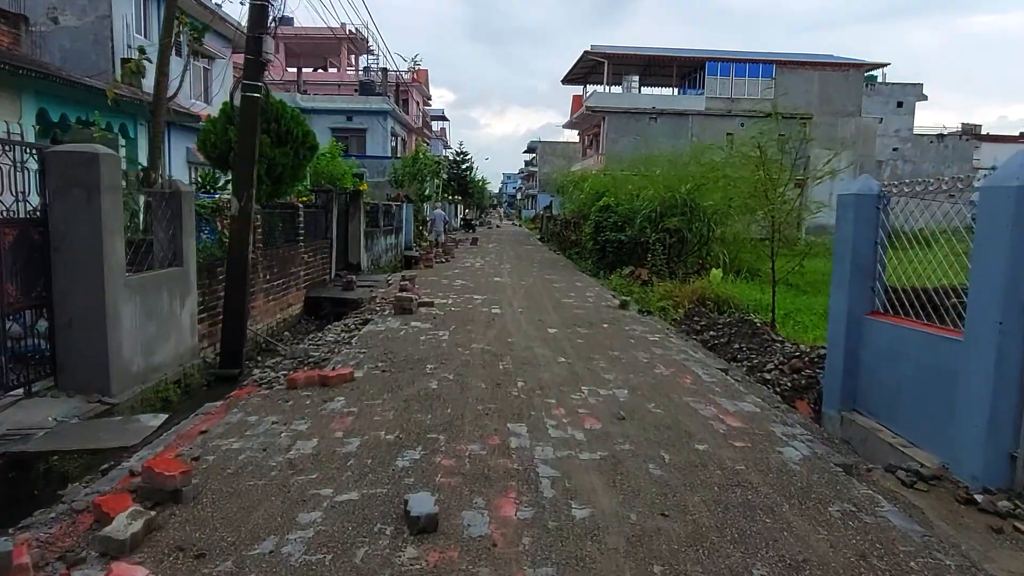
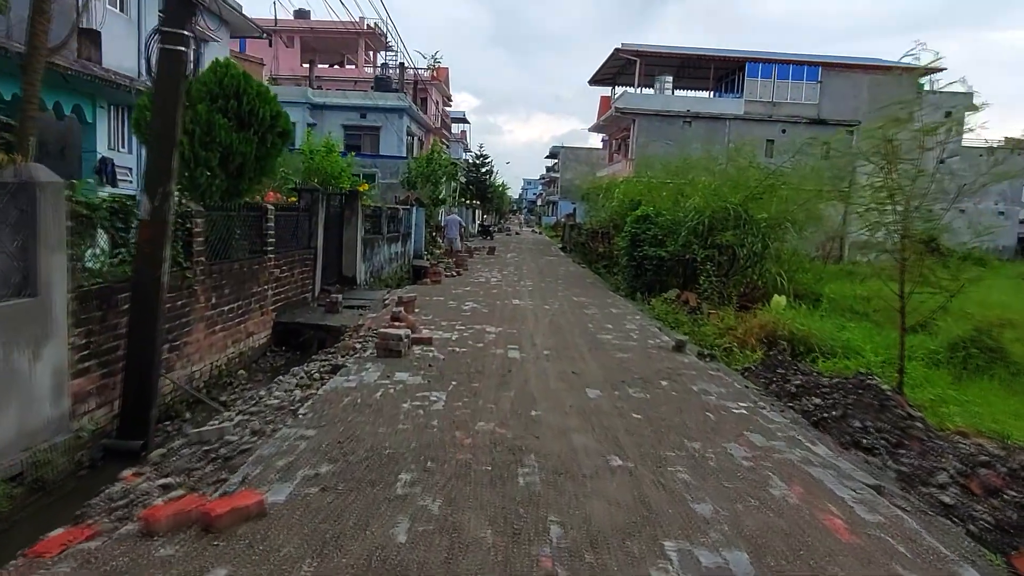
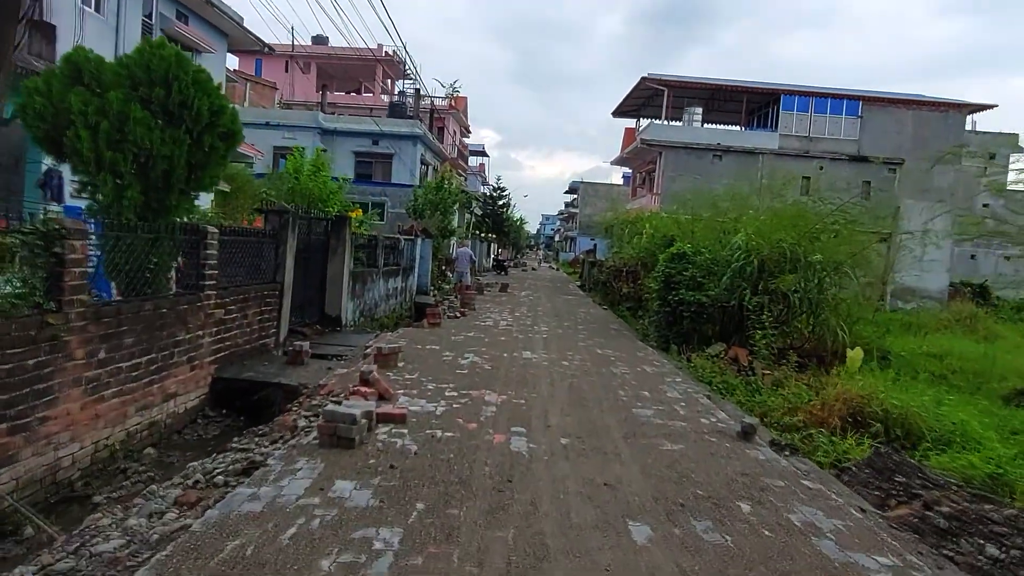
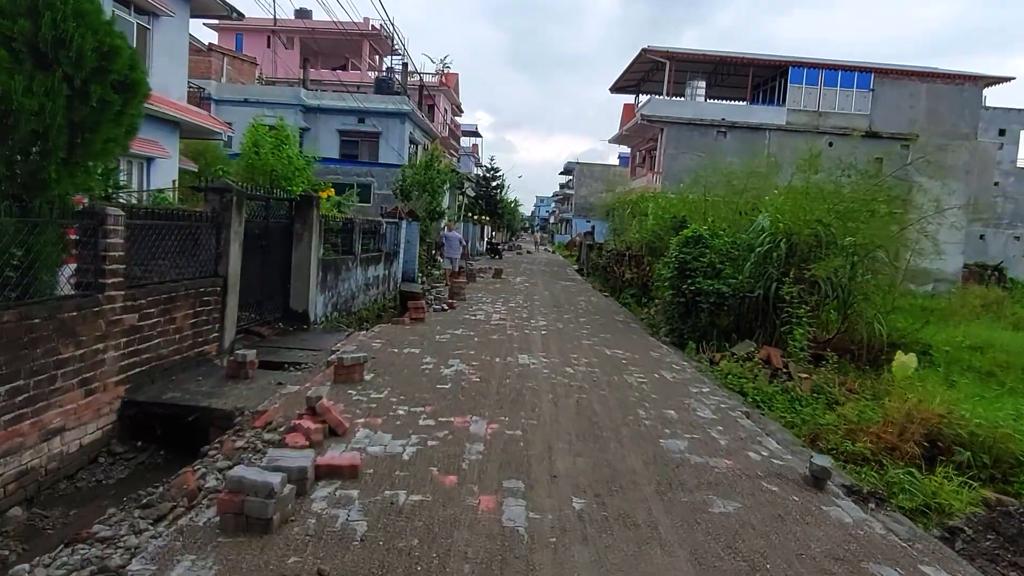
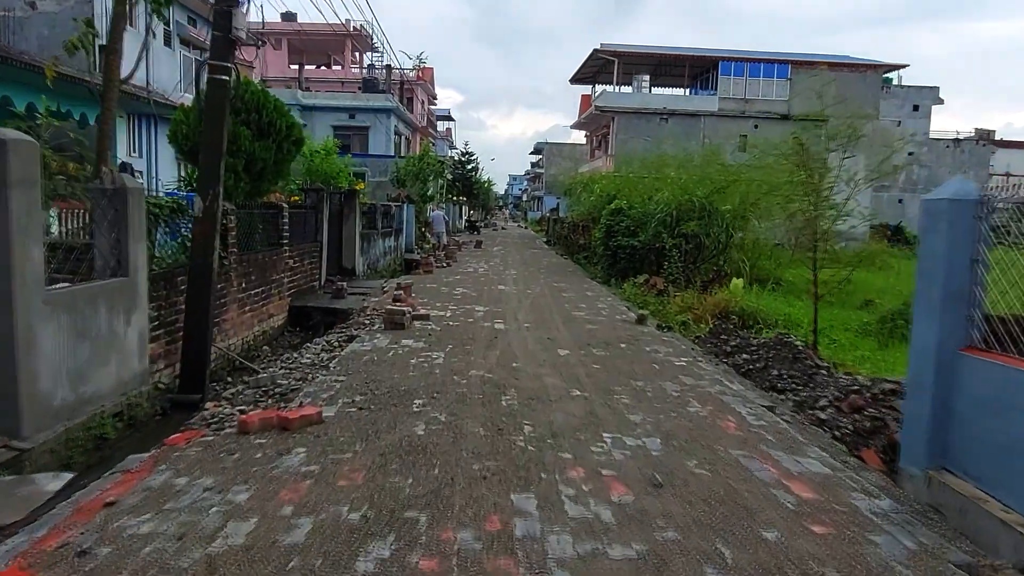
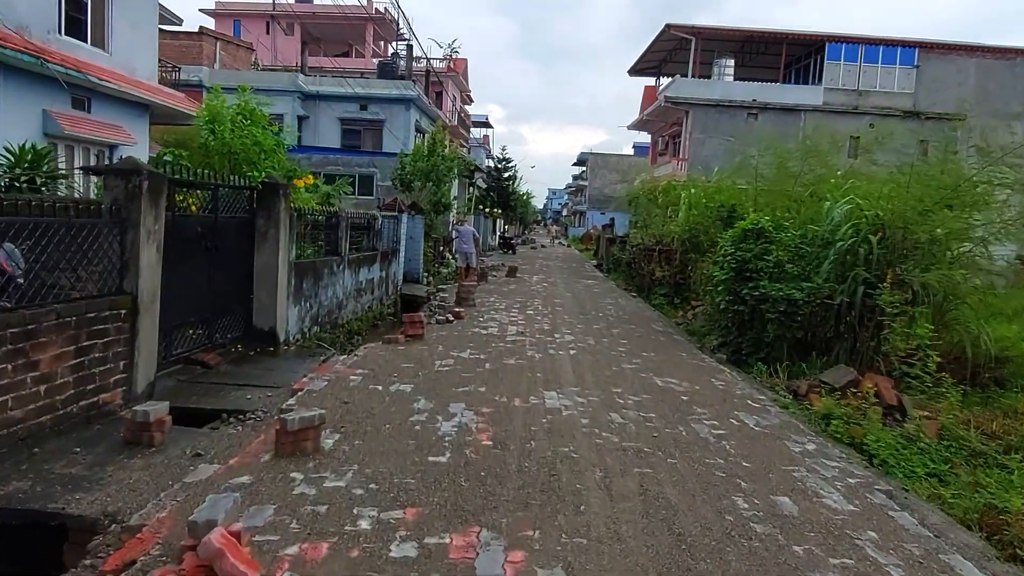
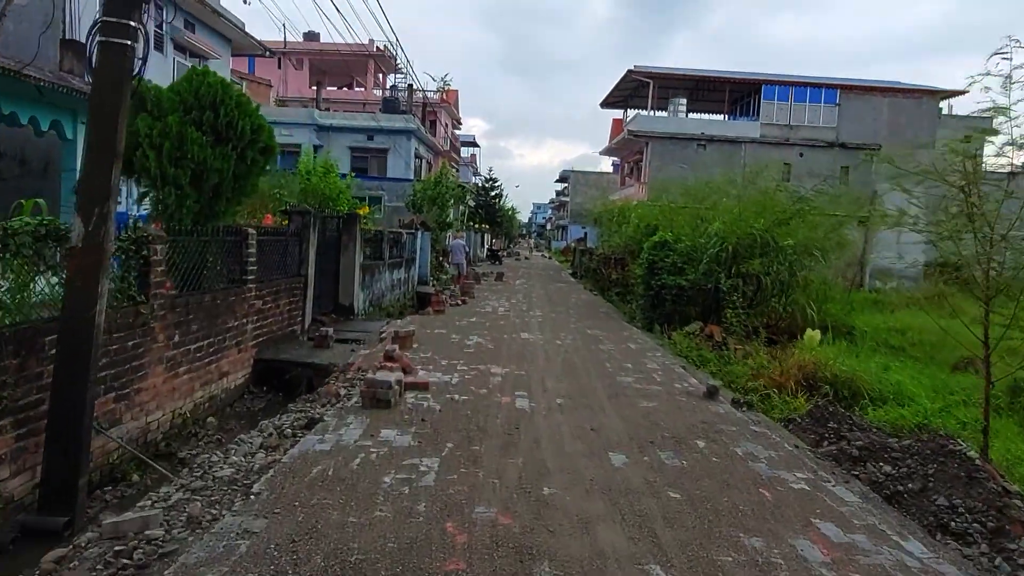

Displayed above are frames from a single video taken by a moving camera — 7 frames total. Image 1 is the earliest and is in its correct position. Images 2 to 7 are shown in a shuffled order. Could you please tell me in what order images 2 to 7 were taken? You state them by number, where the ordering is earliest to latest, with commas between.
5, 2, 7, 3, 4, 6
